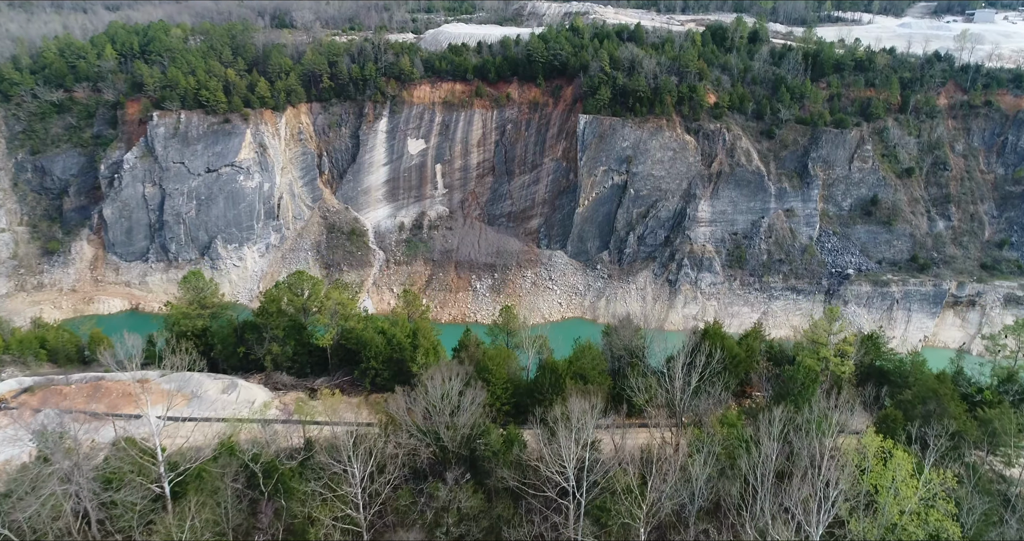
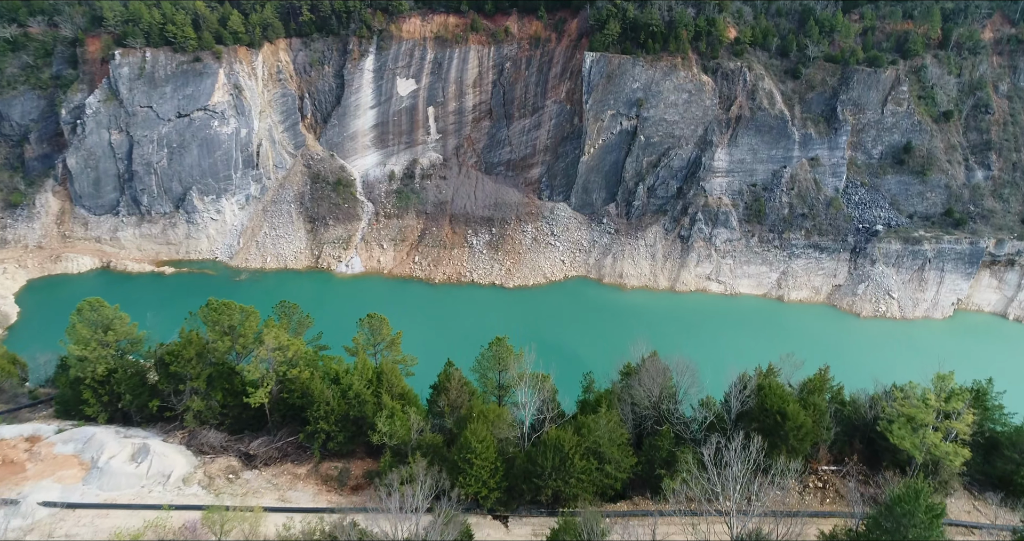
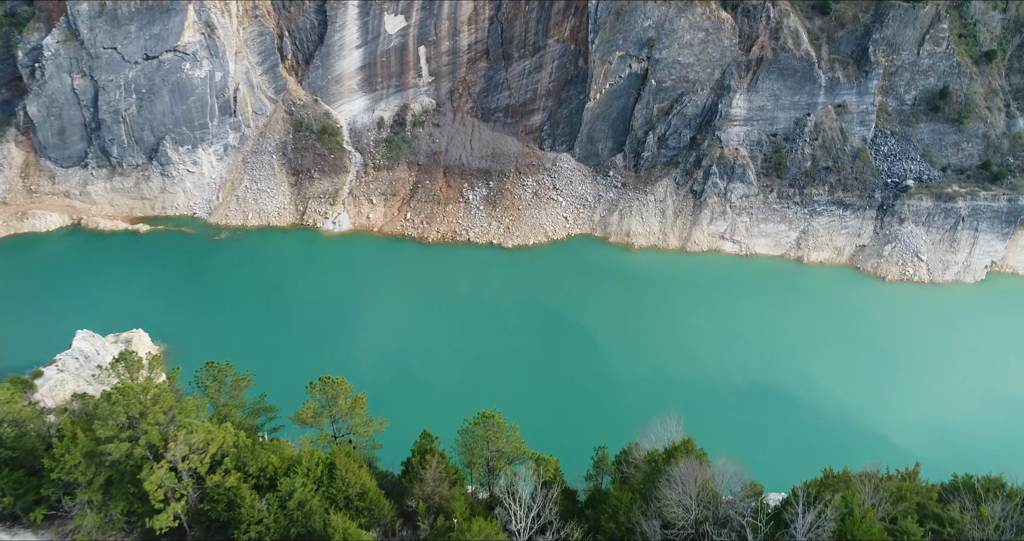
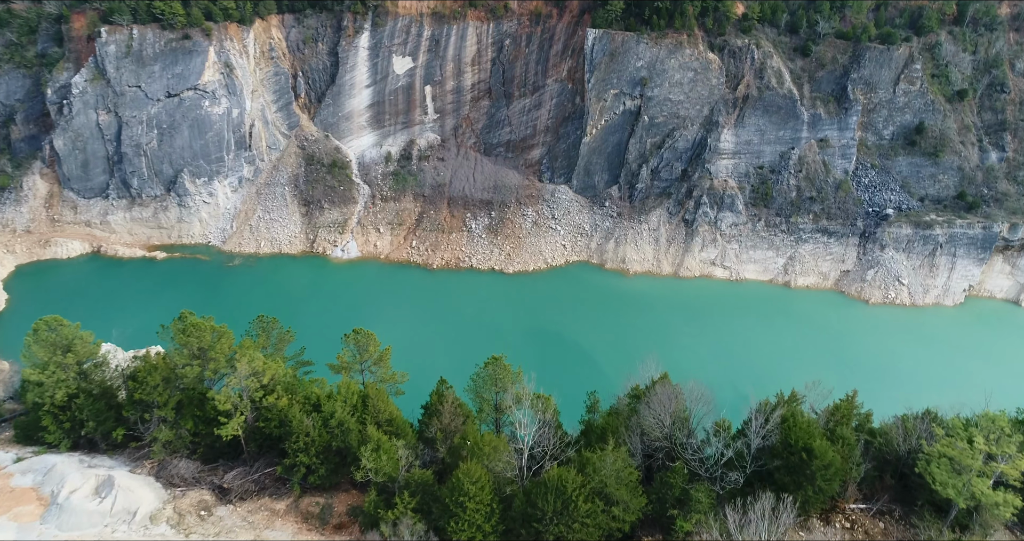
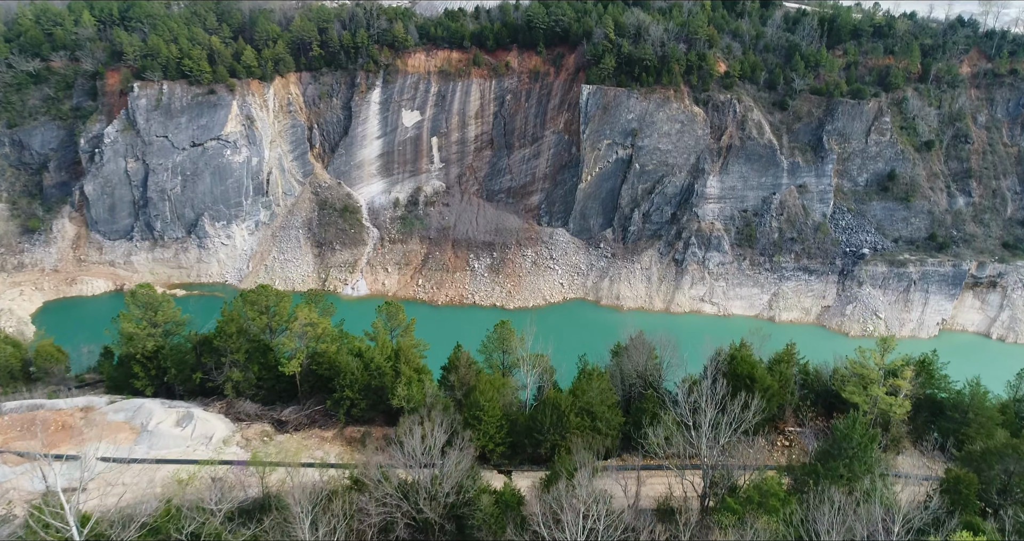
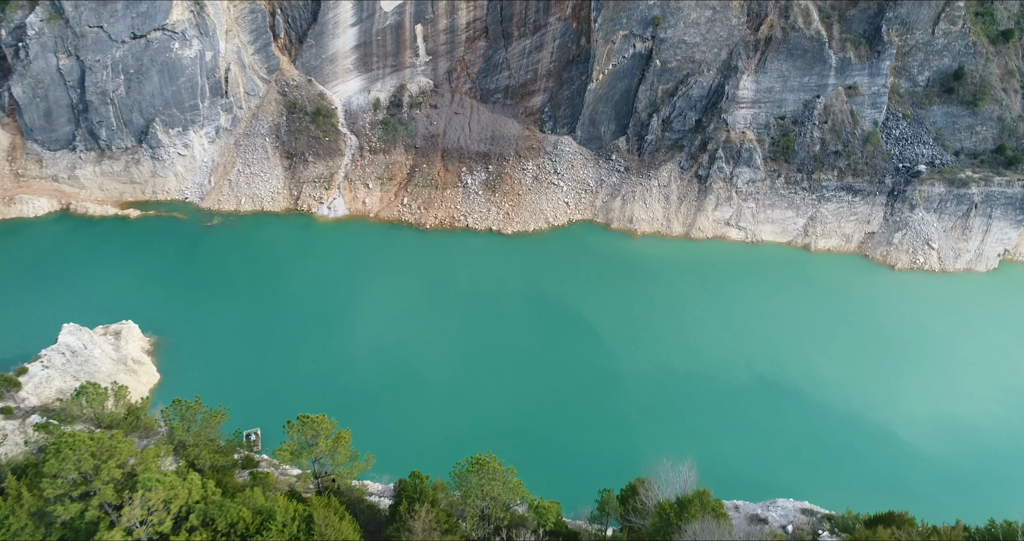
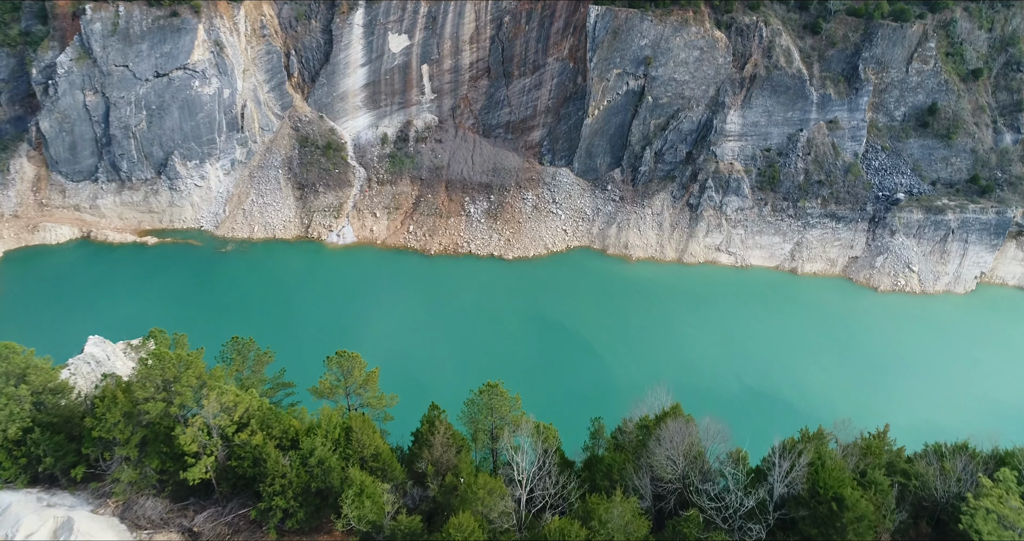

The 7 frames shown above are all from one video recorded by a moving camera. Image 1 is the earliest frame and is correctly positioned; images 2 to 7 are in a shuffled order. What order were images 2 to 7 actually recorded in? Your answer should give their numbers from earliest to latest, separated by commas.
5, 2, 4, 7, 3, 6
